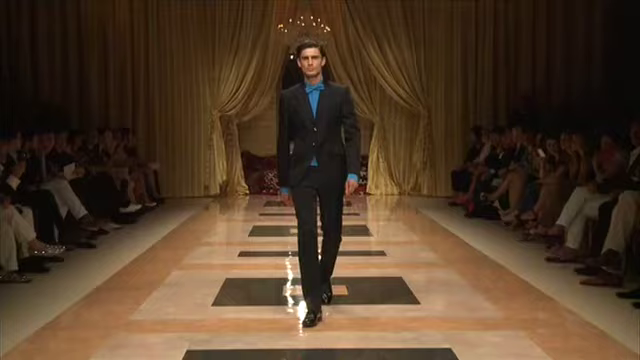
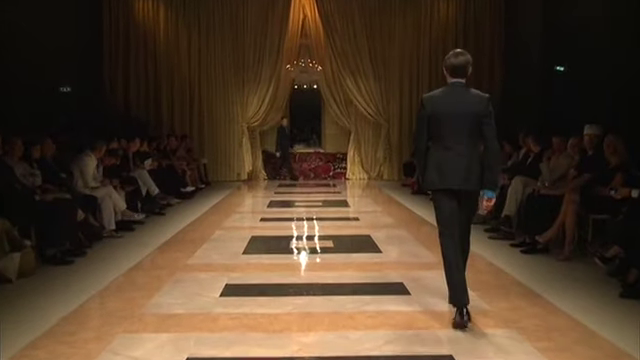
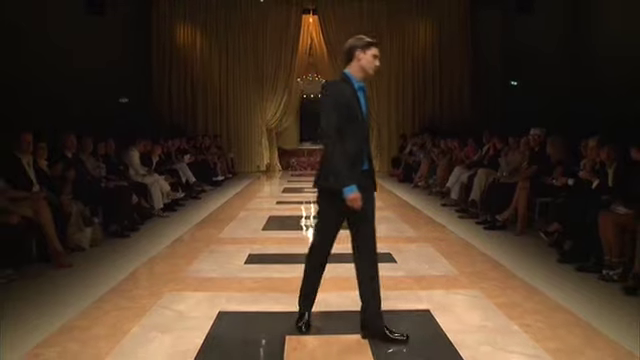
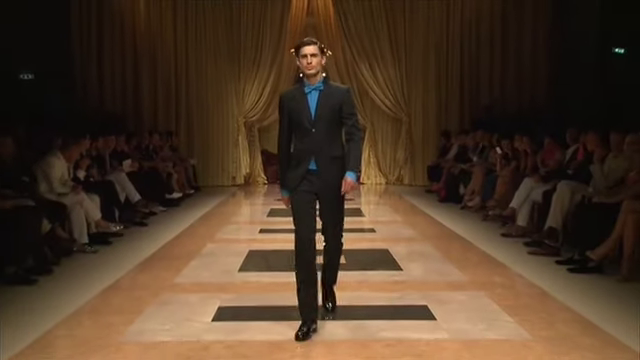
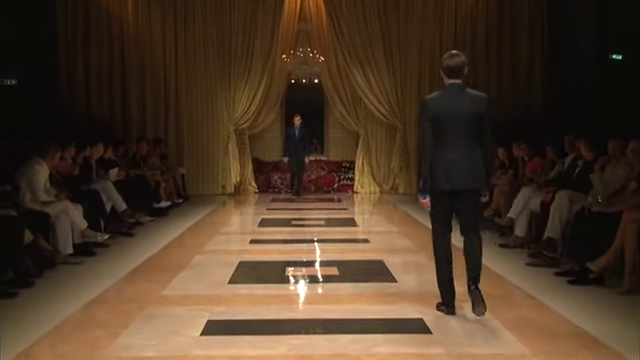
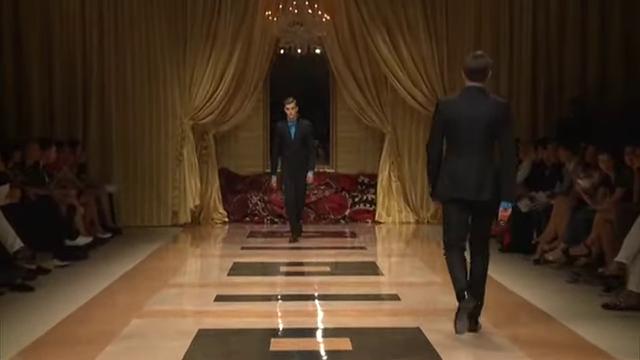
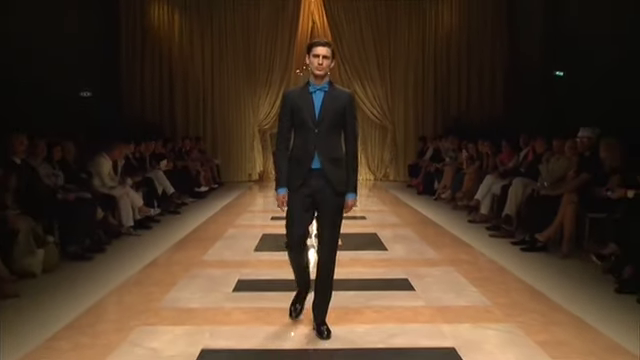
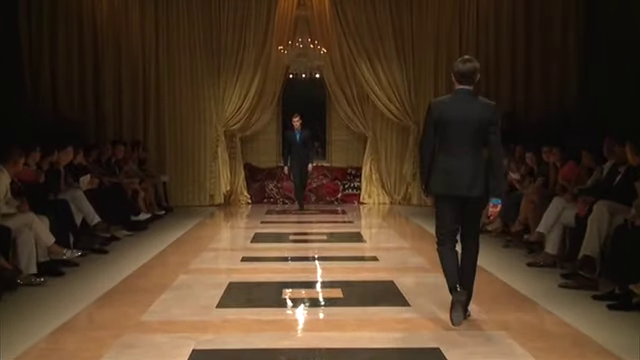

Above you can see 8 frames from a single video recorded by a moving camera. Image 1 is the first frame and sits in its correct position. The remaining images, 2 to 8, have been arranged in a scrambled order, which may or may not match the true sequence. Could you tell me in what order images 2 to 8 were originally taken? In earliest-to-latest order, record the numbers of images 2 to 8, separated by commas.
4, 7, 3, 2, 5, 8, 6
